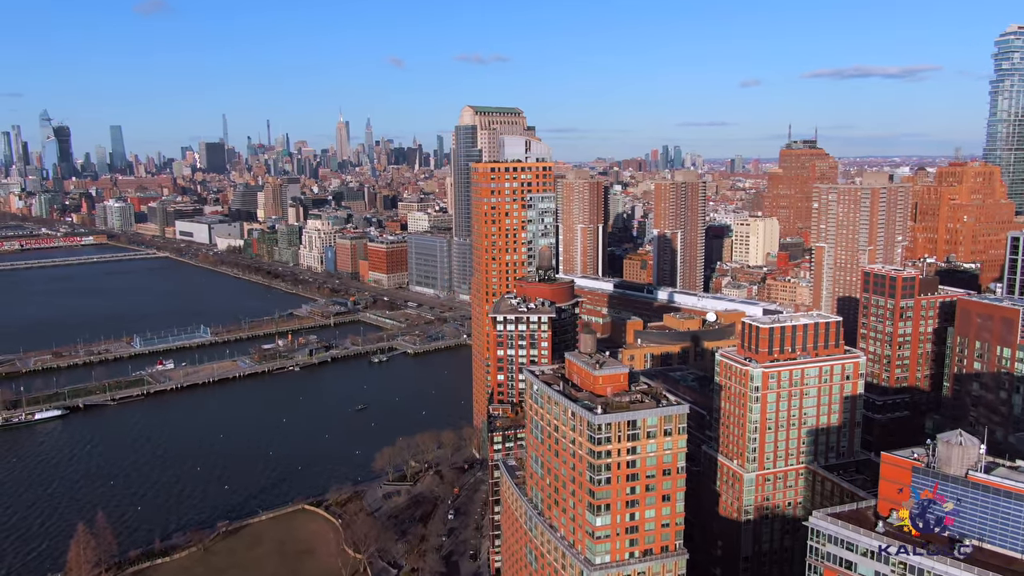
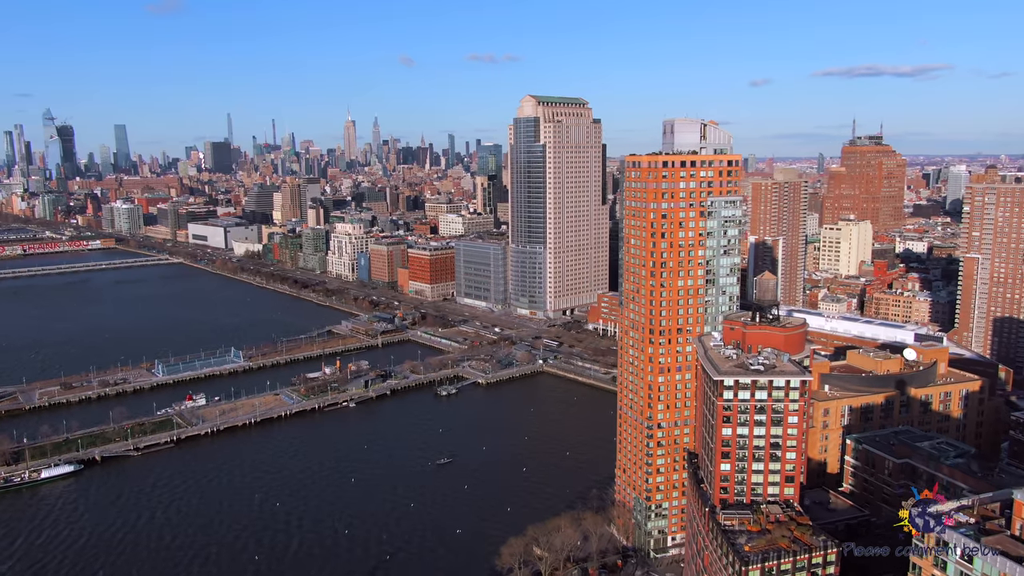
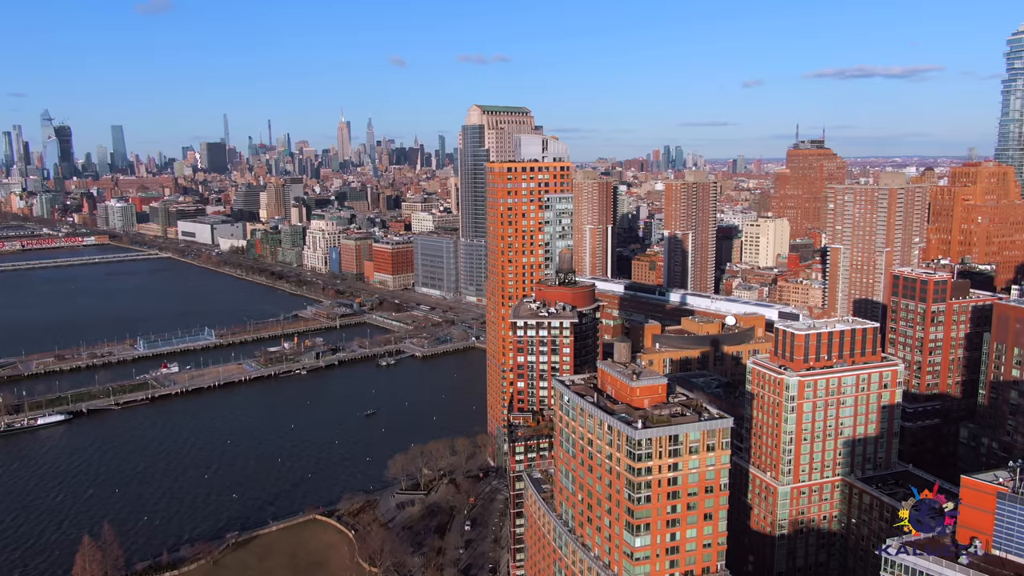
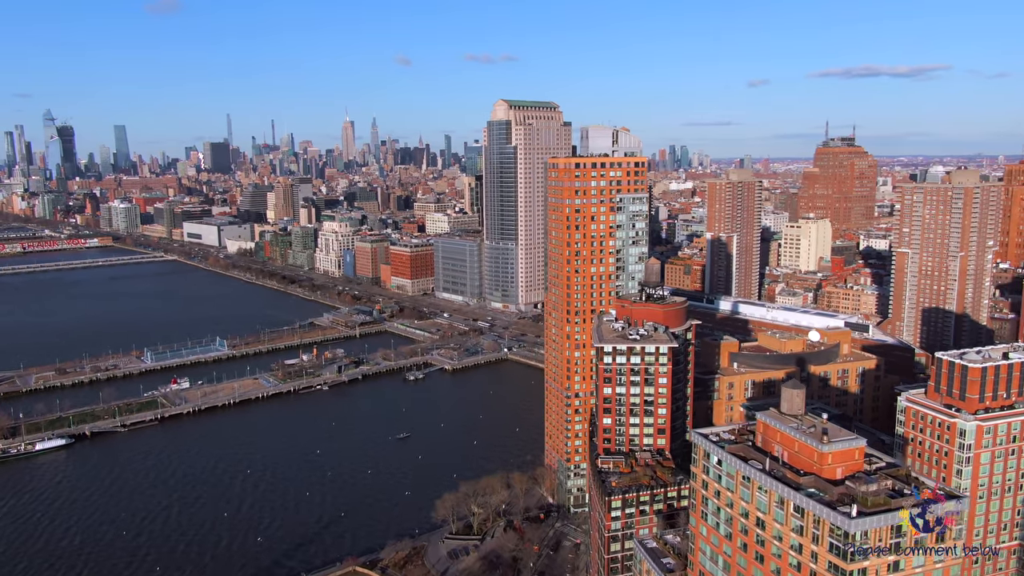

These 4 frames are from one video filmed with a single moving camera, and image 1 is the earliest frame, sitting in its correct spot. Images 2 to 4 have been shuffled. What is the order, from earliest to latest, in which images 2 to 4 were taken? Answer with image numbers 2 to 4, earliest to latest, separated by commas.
3, 4, 2
